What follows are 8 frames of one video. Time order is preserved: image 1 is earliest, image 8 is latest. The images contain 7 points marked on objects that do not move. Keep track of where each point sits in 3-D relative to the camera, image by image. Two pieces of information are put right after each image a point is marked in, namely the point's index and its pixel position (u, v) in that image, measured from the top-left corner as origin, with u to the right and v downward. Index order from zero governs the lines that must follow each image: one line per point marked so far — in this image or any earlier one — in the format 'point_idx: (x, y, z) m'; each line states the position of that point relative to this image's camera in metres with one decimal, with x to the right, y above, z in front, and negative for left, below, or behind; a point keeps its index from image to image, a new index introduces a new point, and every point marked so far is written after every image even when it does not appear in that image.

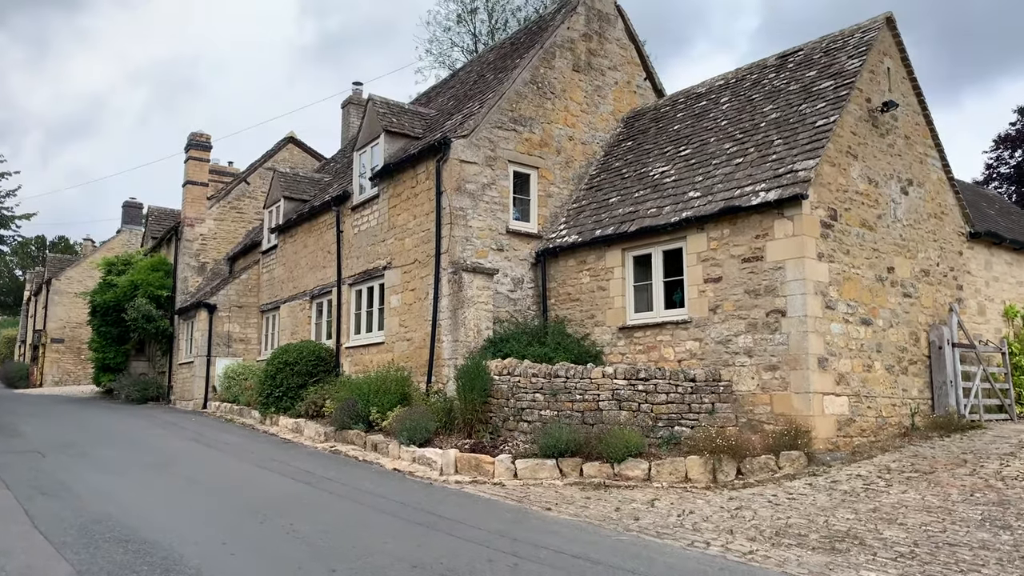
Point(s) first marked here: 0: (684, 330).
0: (+2.6, -0.7, +11.7) m
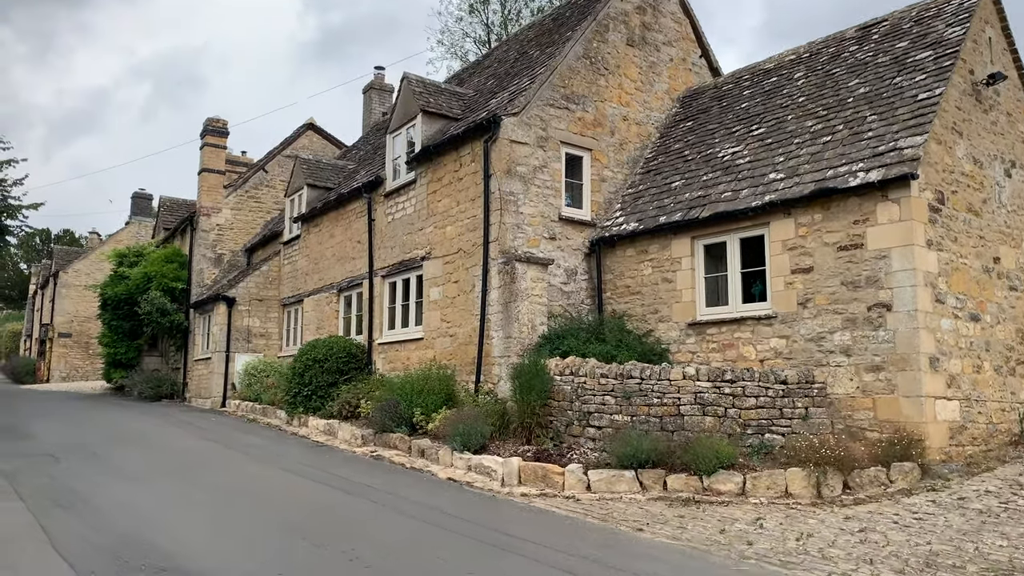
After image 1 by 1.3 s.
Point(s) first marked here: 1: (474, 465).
0: (+3.5, -0.5, +10.6) m
1: (-0.5, -2.3, +10.1) m
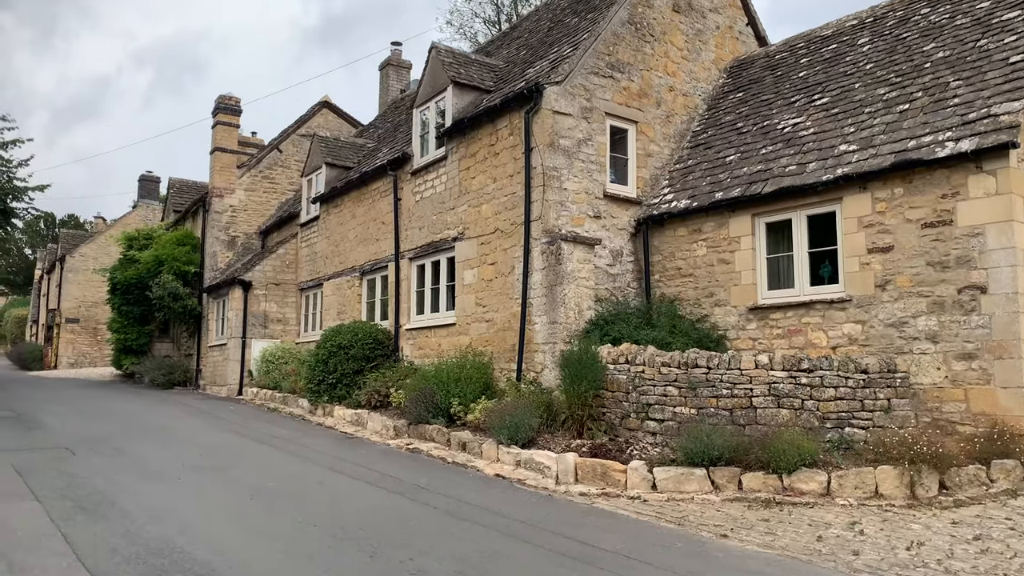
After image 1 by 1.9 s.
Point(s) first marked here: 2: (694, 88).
0: (+4.2, -0.3, +9.7) m
1: (+0.1, -2.1, +9.3) m
2: (+3.2, +3.5, +13.6) m
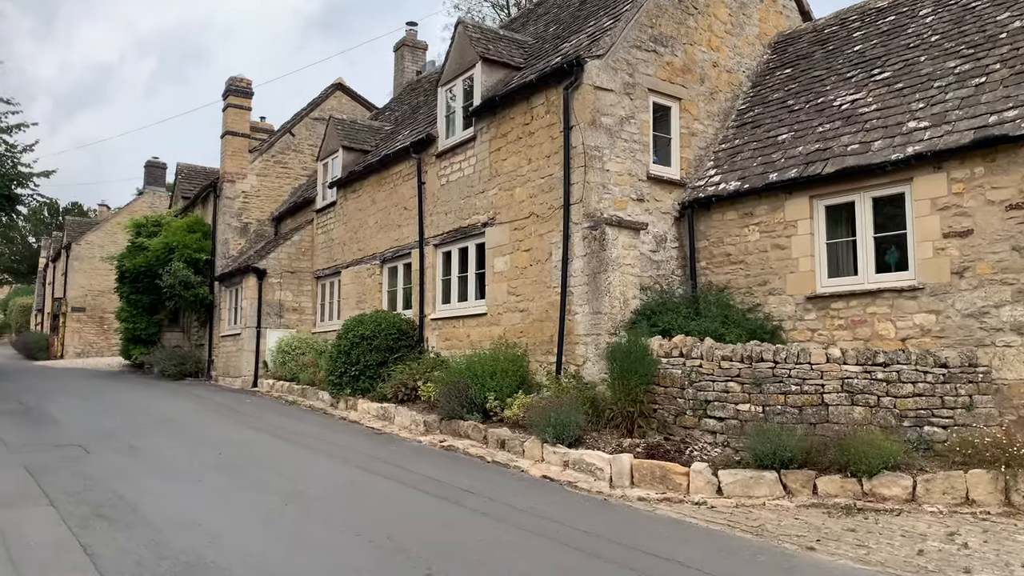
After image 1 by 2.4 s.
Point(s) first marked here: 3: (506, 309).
0: (+4.7, -0.1, +9.1) m
1: (+0.7, -1.9, +8.6) m
2: (+3.8, +3.7, +12.8) m
3: (-0.1, -0.3, +12.1) m
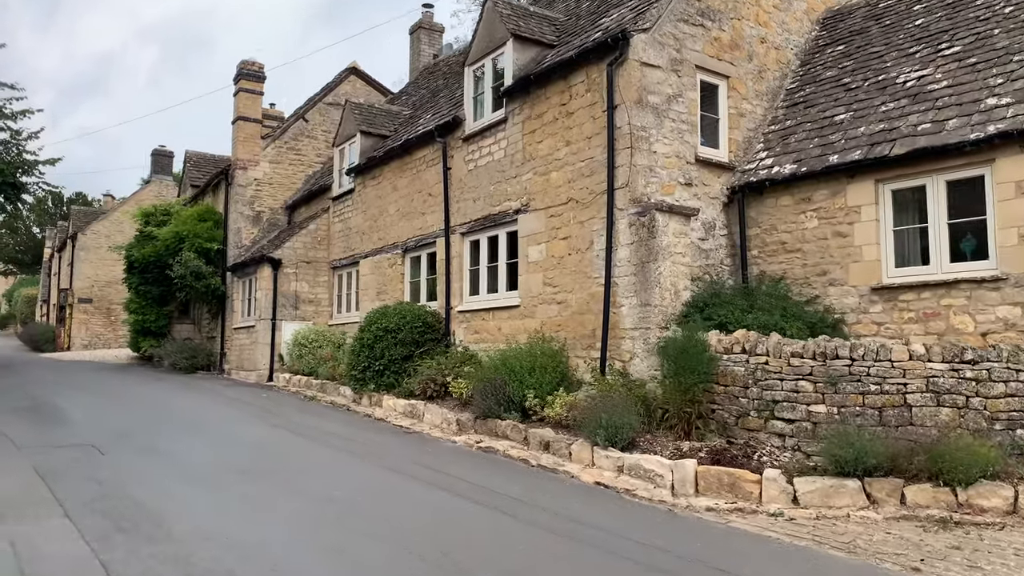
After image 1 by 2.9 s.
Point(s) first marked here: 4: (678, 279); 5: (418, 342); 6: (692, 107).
0: (+5.3, 0.0, +8.4) m
1: (+1.2, -1.9, +8.0) m
2: (+4.3, +3.9, +12.1) m
3: (+0.5, -0.2, +11.4) m
4: (+2.1, +0.1, +9.7) m
5: (-1.6, -0.9, +13.4) m
6: (+2.5, +2.5, +10.6) m
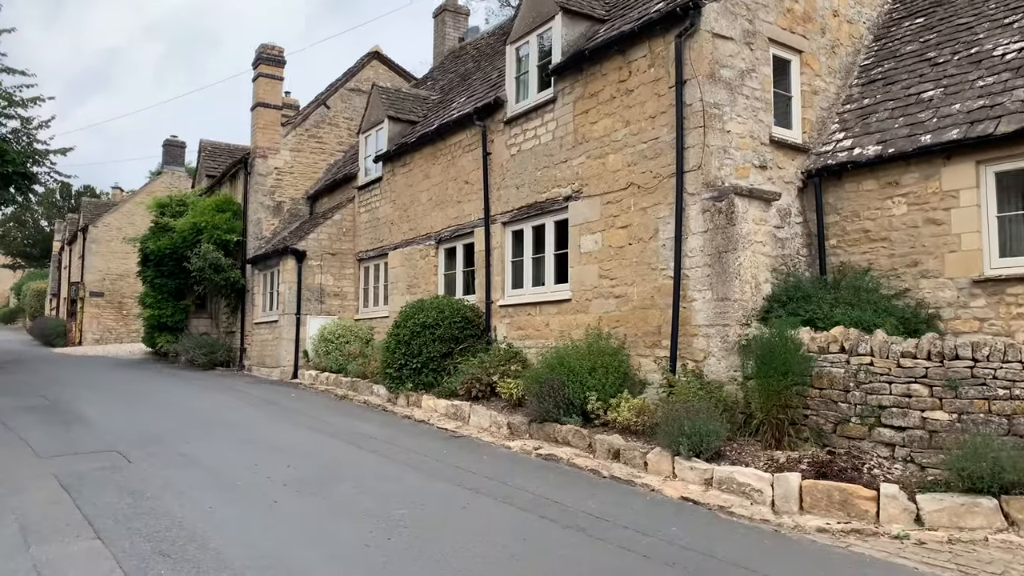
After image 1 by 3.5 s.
0: (+6.0, 0.0, +7.5) m
1: (+1.9, -1.8, +7.1) m
2: (+5.1, +4.0, +11.2) m
3: (+1.2, -0.1, +10.6) m
4: (+2.8, +0.2, +8.8) m
5: (-0.9, -0.8, +12.6) m
6: (+3.2, +2.6, +9.8) m
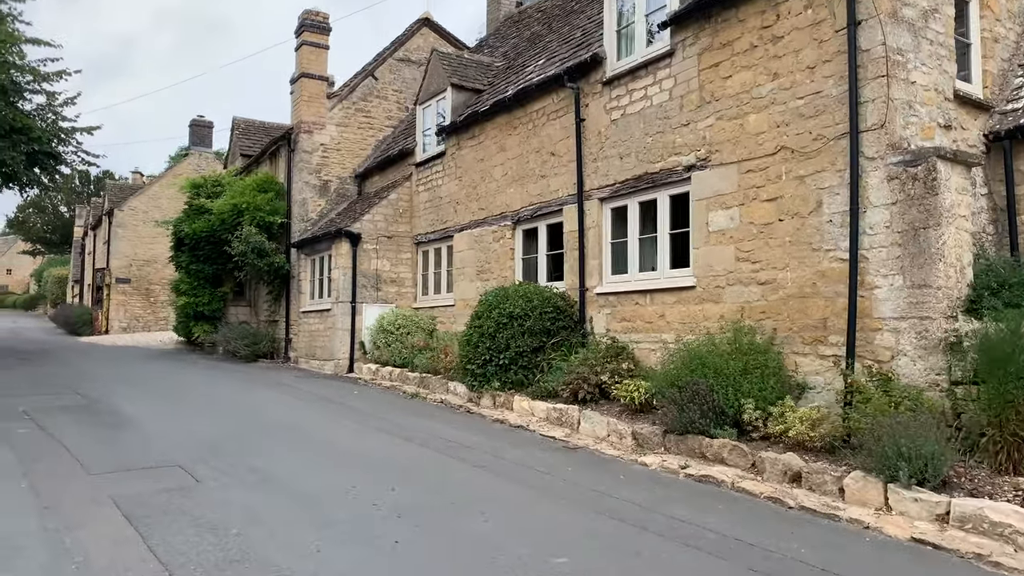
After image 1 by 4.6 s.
0: (+7.3, +0.2, +5.8) m
1: (+3.3, -1.7, +5.6) m
2: (+6.5, +4.2, +9.5) m
3: (+2.6, +0.1, +9.0) m
4: (+4.2, +0.4, +7.2) m
5: (+0.5, -0.6, +11.1) m
6: (+4.6, +2.8, +8.1) m
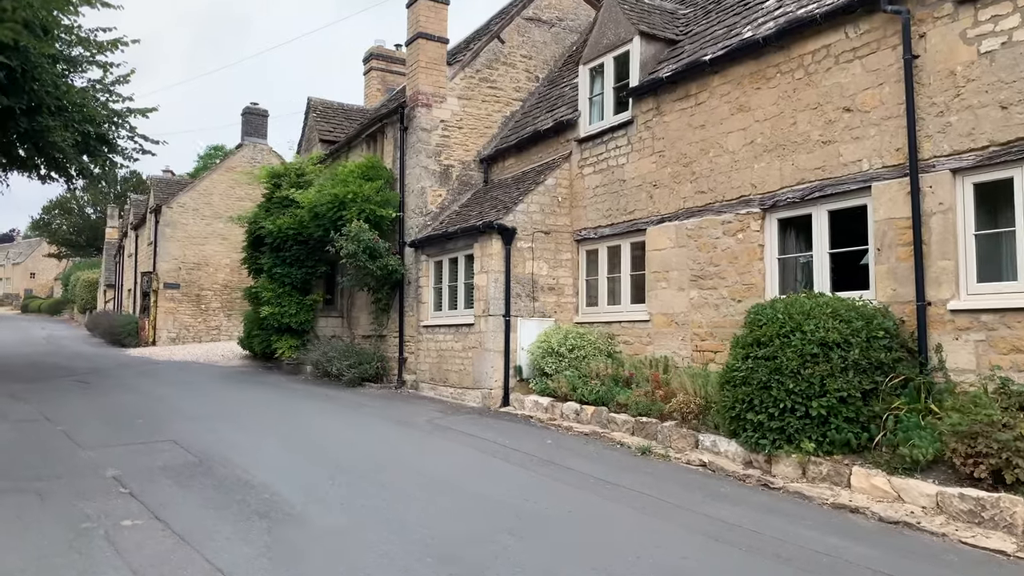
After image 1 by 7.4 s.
0: (+10.3, +0.1, +2.2) m
1: (+6.2, -1.8, +2.1) m
2: (+9.5, +4.1, +5.9) m
3: (+5.6, 0.0, +5.5) m
4: (+7.2, +0.2, +3.7) m
5: (+3.6, -0.8, +7.6) m
6: (+7.6, +2.7, +4.6) m
